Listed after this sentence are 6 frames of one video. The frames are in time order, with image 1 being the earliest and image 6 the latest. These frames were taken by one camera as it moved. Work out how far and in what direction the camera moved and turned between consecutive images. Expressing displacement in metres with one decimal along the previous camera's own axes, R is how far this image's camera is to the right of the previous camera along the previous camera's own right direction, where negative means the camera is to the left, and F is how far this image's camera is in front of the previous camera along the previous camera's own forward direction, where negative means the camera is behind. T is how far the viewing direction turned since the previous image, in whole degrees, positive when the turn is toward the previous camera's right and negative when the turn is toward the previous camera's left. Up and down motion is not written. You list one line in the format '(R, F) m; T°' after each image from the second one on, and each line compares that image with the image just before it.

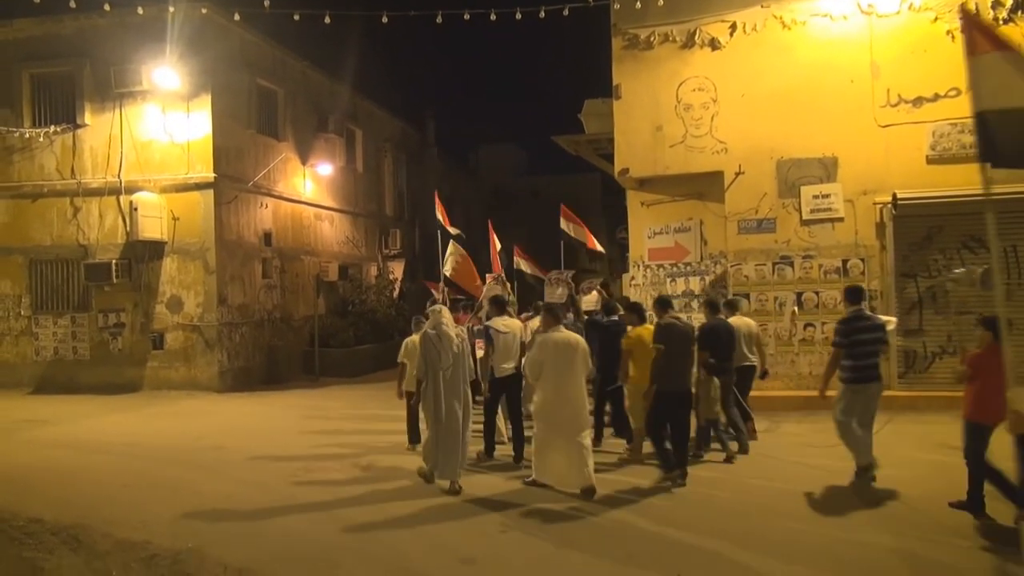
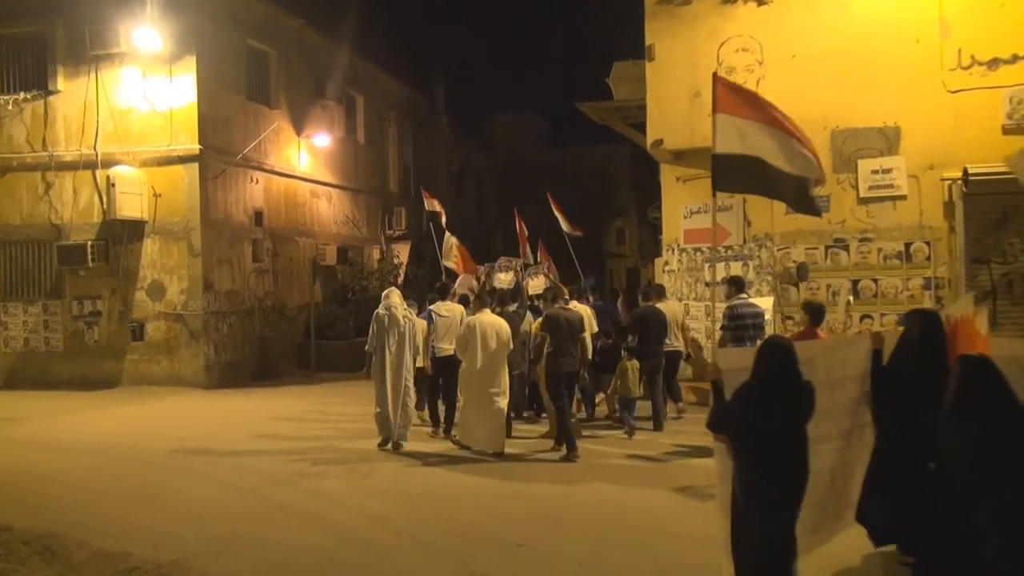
(0.0, +1.4) m; -1°
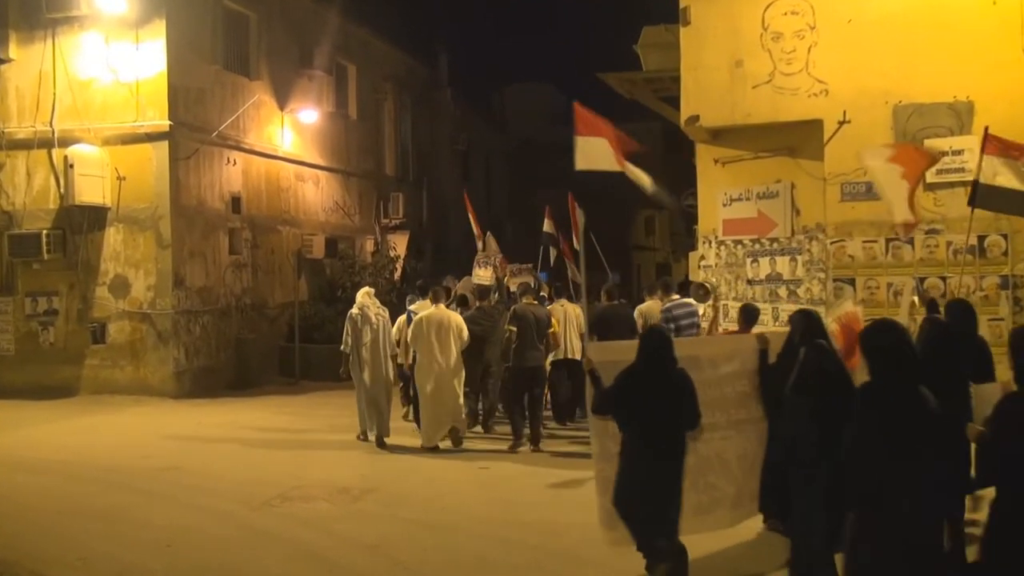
(-0.1, +1.5) m; 0°
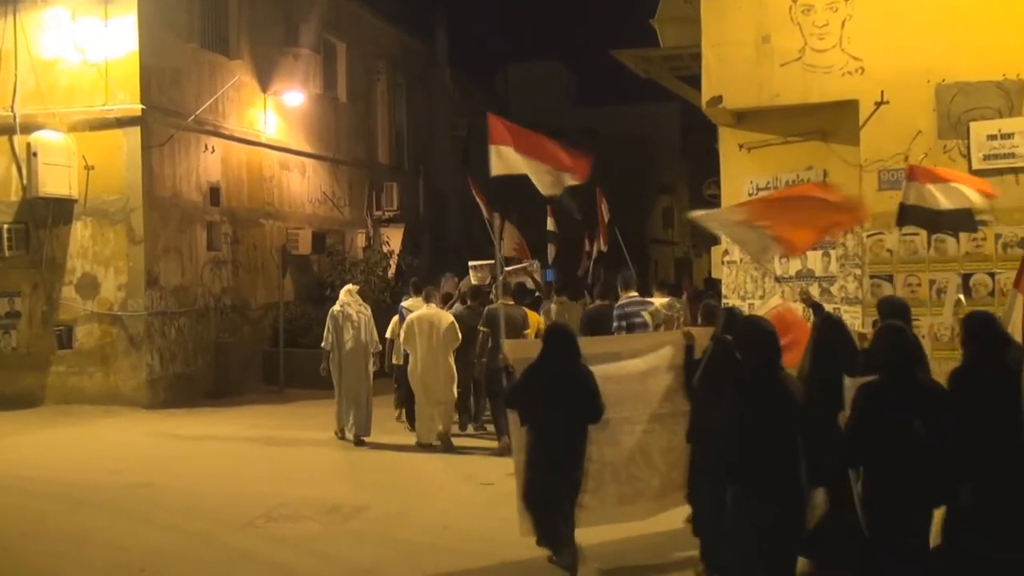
(-0.1, +0.9) m; 0°
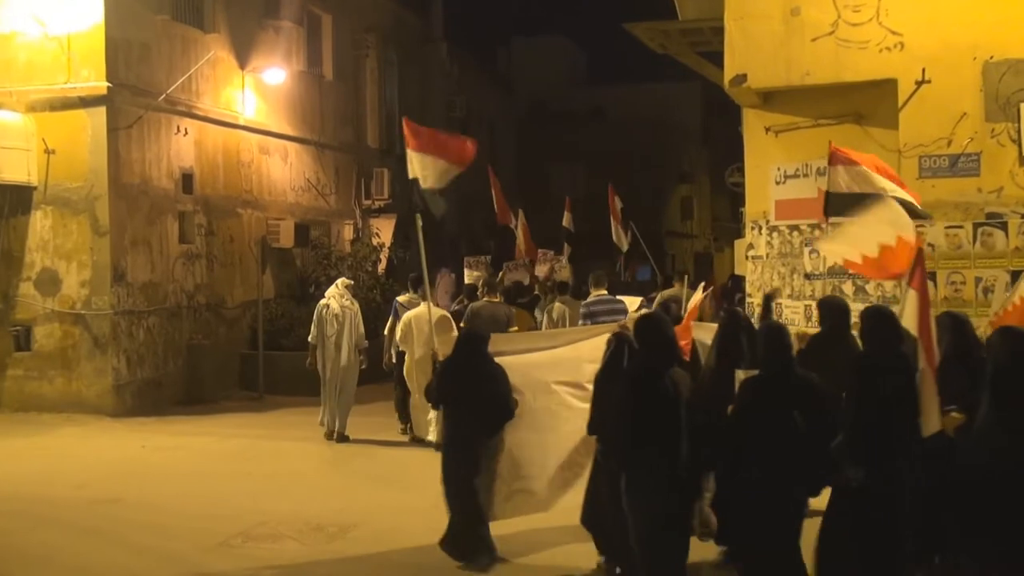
(-0.1, +0.8) m; 0°
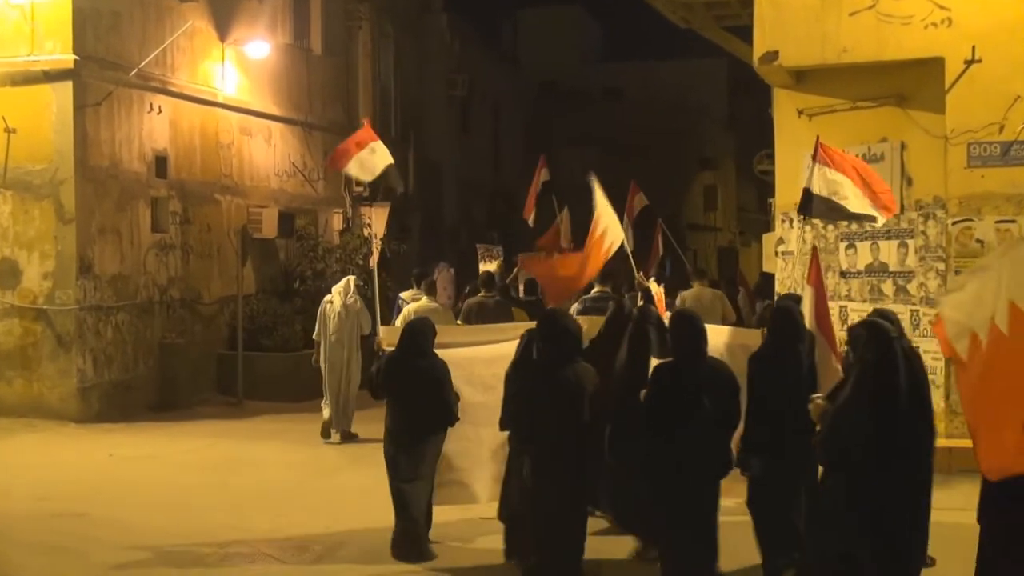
(0.0, +0.8) m; 0°
